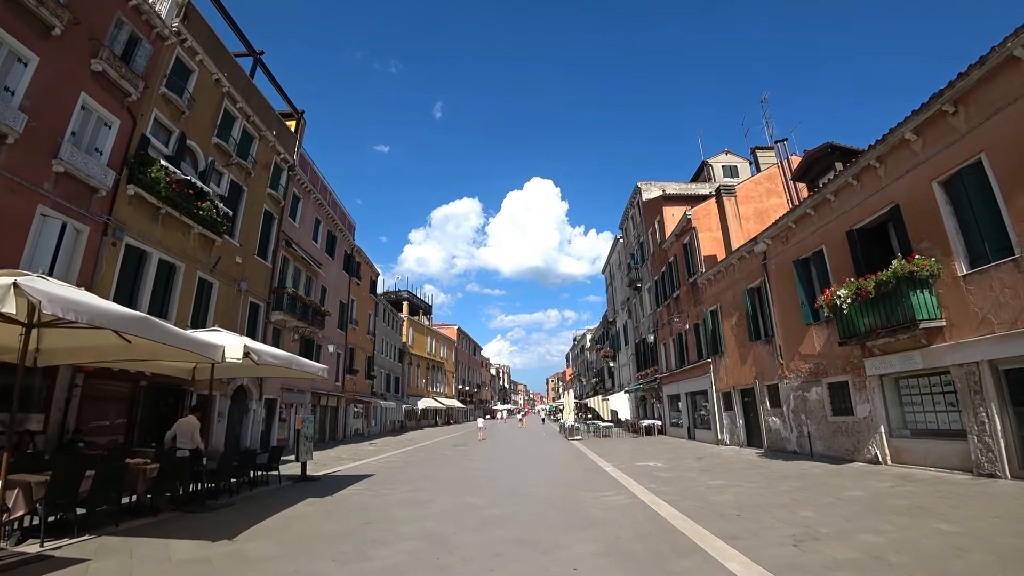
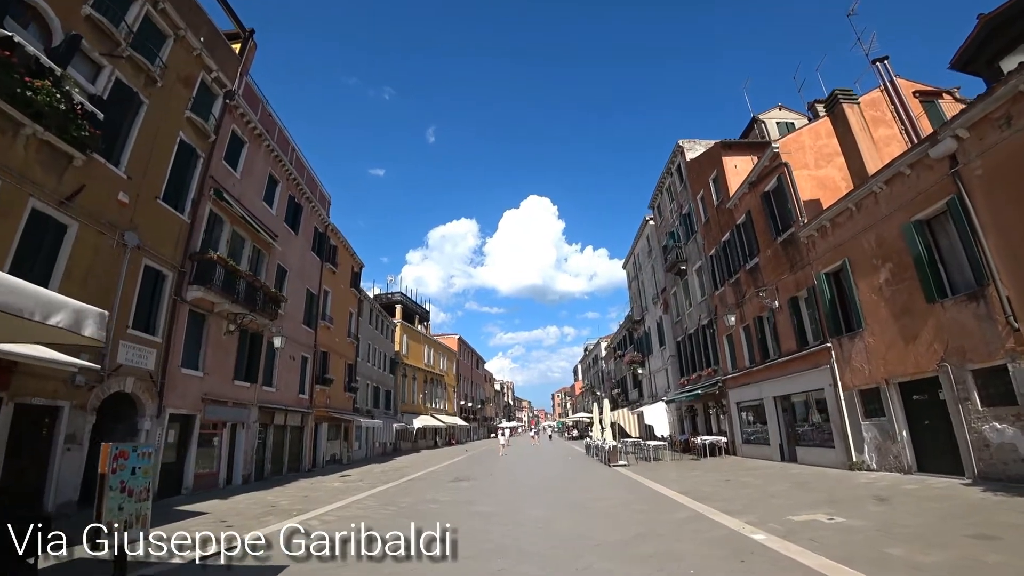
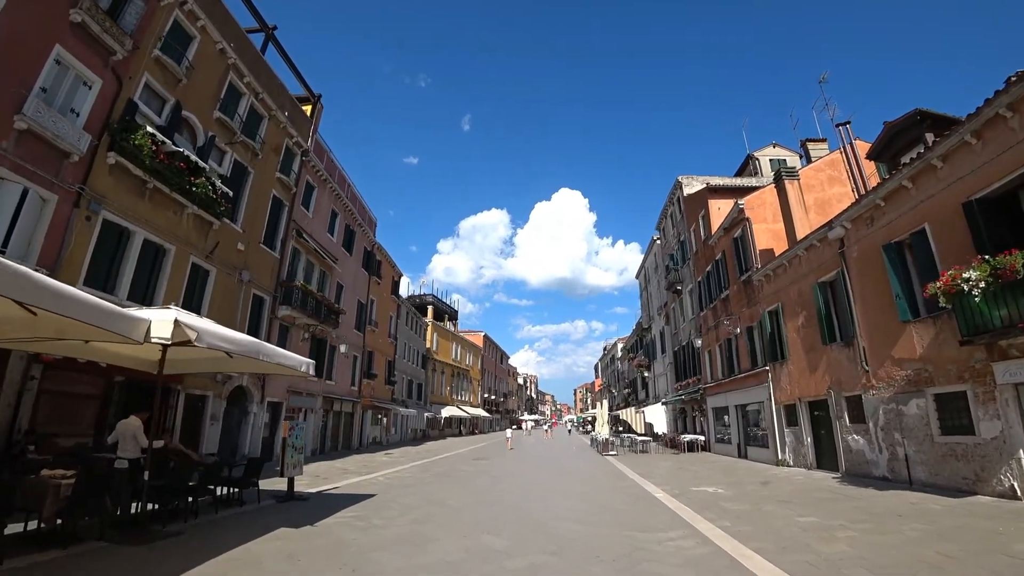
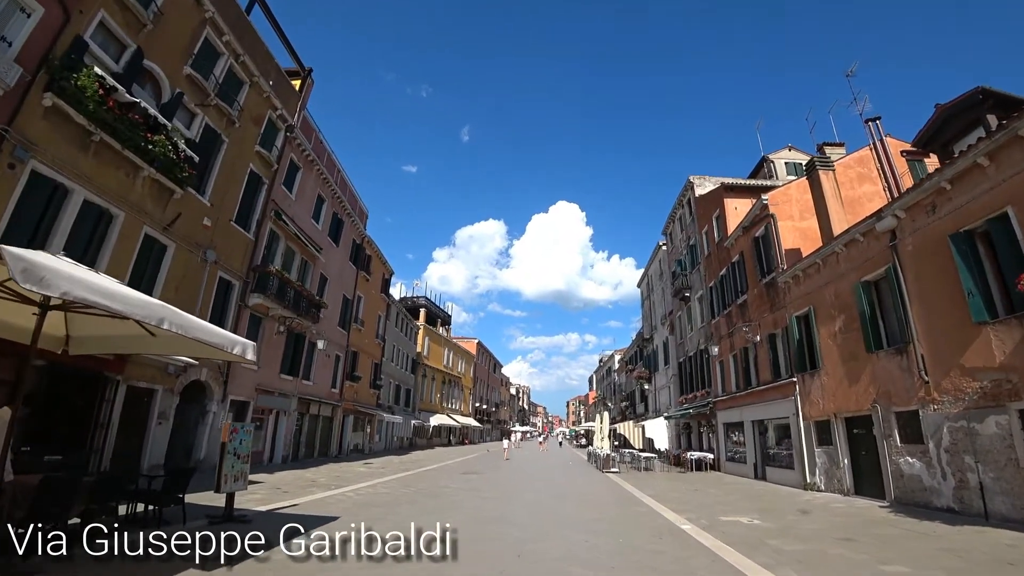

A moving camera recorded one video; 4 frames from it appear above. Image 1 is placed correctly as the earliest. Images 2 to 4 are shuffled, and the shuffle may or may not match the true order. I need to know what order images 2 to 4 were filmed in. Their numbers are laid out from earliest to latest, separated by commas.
3, 4, 2
